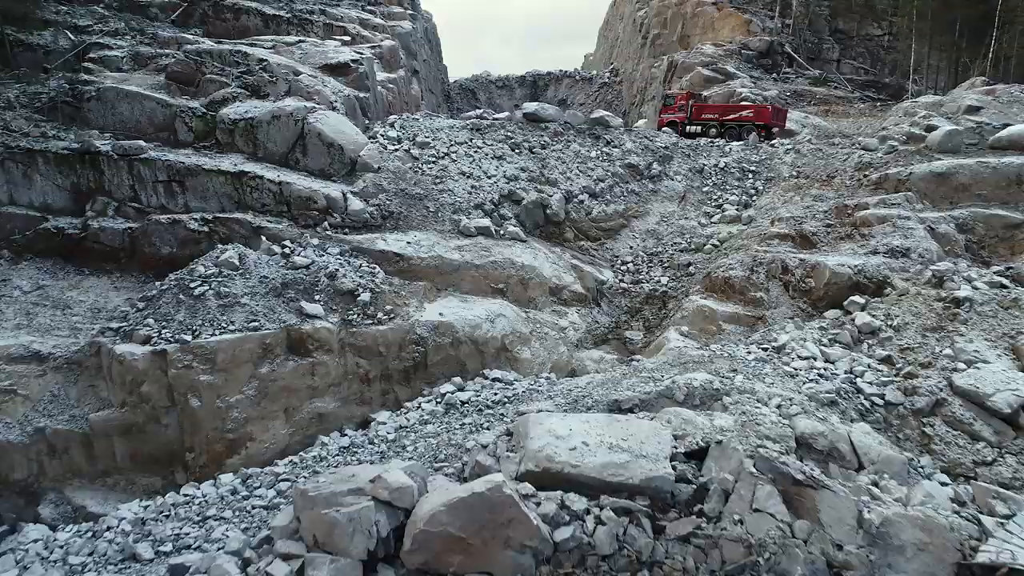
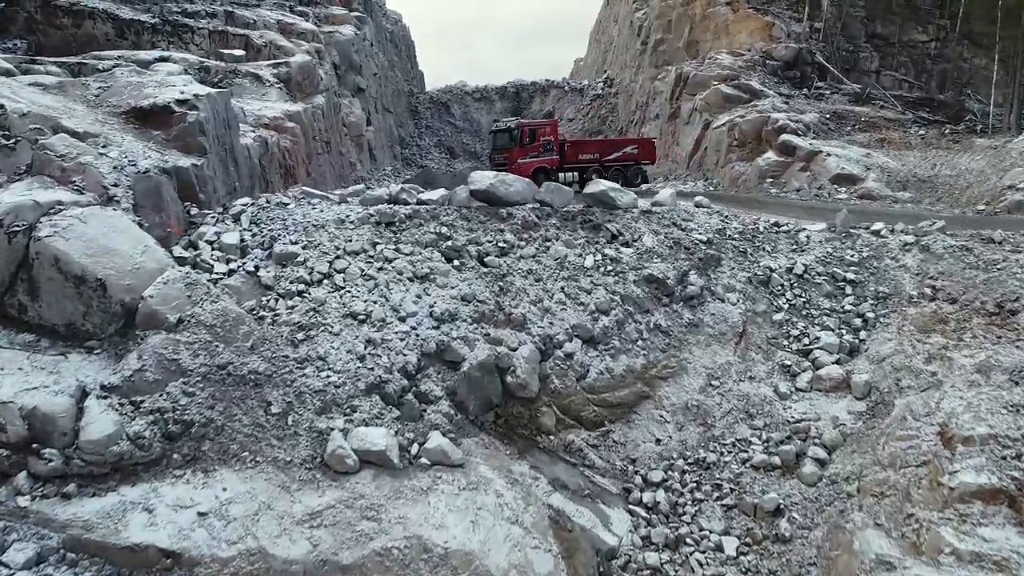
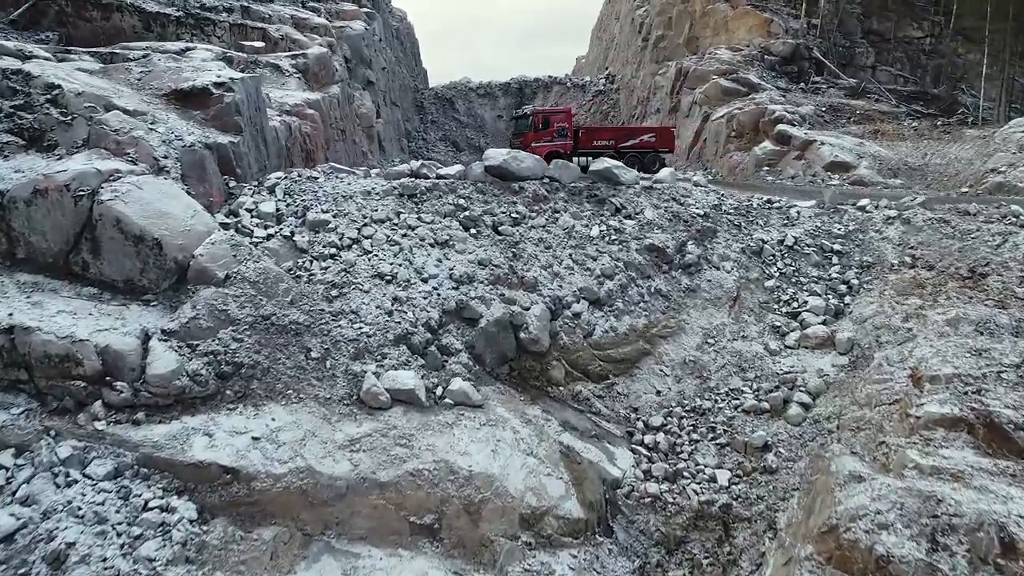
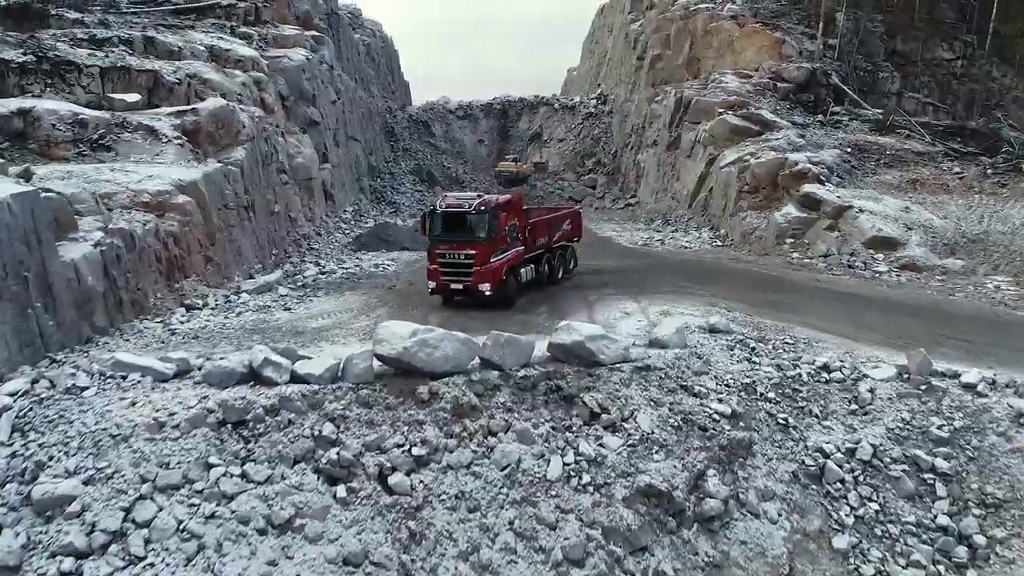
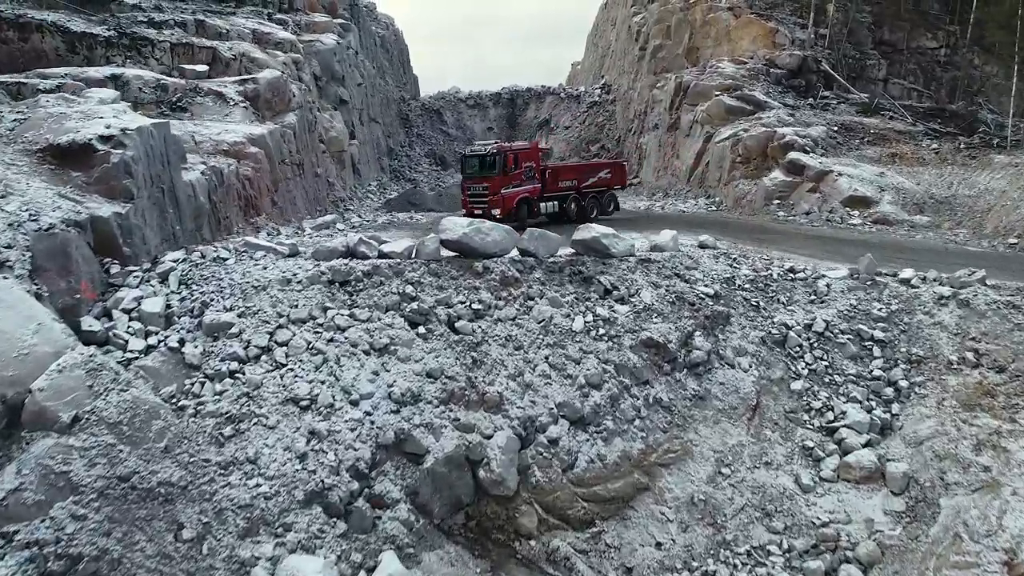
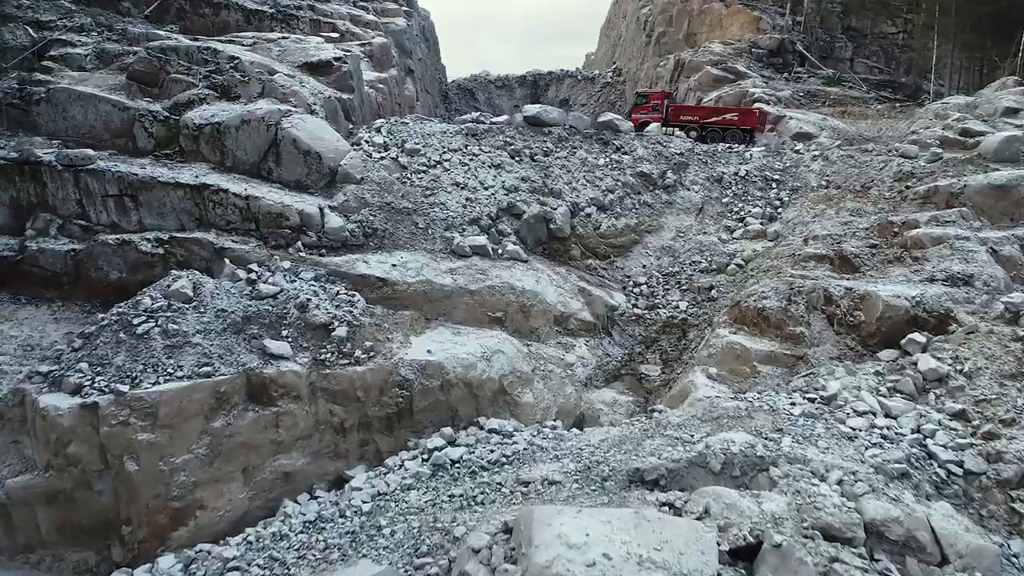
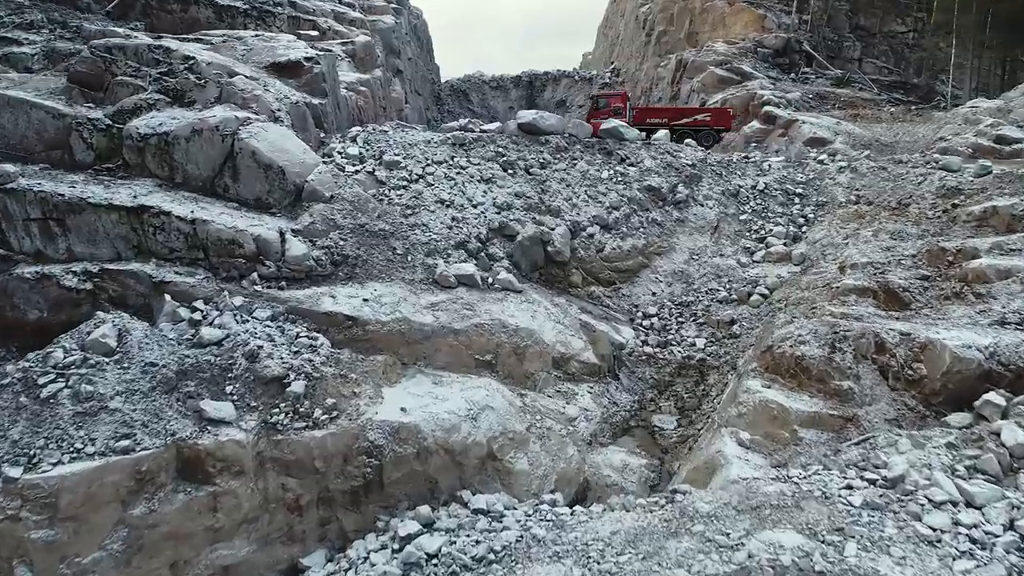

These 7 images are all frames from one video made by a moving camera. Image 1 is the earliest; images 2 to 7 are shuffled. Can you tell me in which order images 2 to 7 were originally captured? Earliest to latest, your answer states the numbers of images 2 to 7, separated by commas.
6, 7, 3, 2, 5, 4
